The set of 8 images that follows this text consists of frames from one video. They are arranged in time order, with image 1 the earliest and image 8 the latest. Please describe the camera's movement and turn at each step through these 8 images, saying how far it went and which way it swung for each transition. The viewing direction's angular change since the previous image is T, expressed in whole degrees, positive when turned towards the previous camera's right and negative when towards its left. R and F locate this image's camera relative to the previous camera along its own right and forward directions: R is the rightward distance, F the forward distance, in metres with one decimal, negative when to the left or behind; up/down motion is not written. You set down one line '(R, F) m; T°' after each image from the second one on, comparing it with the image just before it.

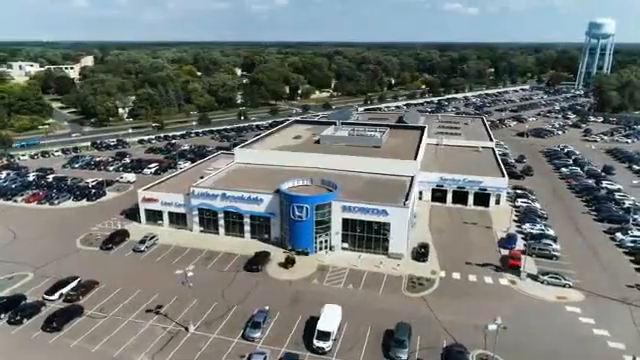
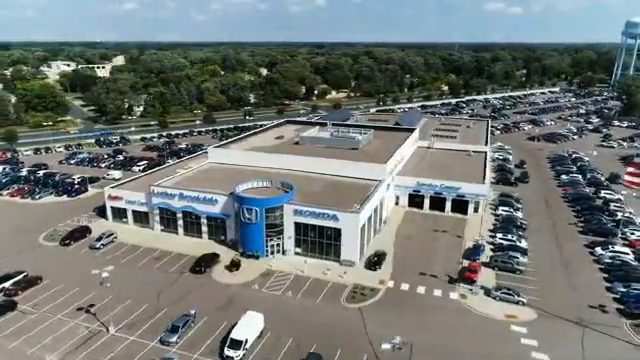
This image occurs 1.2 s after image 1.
(+7.6, +1.6) m; -5°
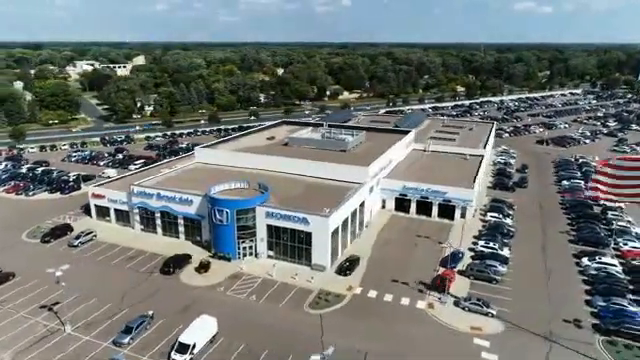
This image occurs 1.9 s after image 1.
(+4.5, +0.8) m; -3°
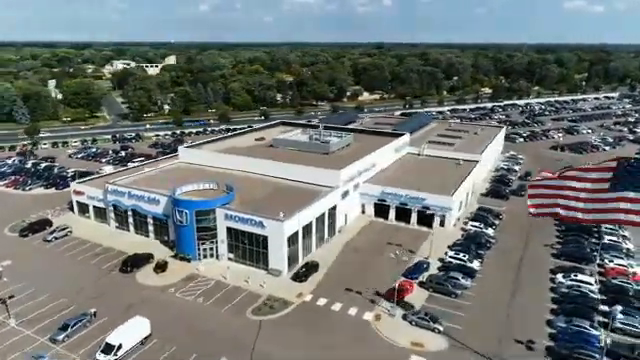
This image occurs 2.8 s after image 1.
(+6.6, +1.1) m; -5°
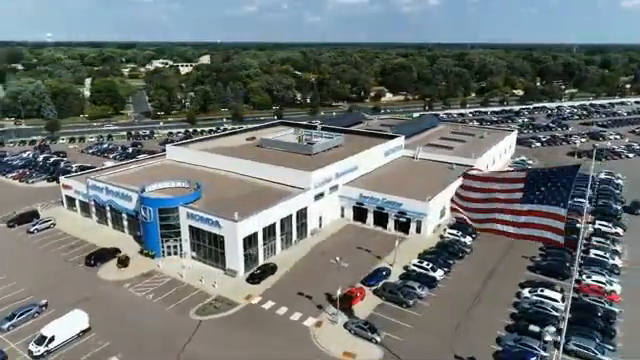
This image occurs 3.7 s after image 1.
(+6.8, +0.9) m; -5°
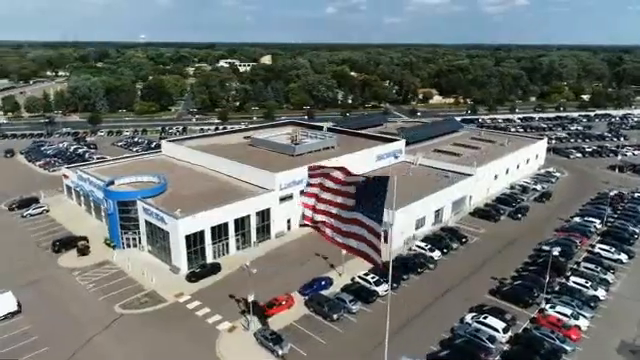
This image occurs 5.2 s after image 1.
(+10.3, +2.2) m; -9°
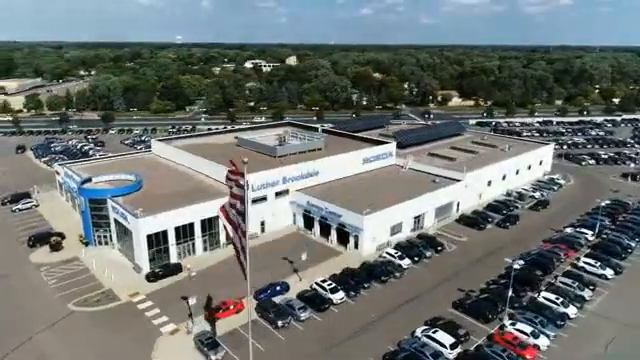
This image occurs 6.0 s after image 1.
(+5.8, +1.1) m; -4°
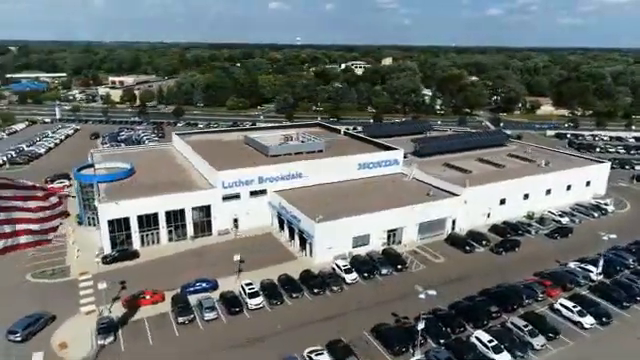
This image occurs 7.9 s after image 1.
(+13.3, +3.0) m; -14°
